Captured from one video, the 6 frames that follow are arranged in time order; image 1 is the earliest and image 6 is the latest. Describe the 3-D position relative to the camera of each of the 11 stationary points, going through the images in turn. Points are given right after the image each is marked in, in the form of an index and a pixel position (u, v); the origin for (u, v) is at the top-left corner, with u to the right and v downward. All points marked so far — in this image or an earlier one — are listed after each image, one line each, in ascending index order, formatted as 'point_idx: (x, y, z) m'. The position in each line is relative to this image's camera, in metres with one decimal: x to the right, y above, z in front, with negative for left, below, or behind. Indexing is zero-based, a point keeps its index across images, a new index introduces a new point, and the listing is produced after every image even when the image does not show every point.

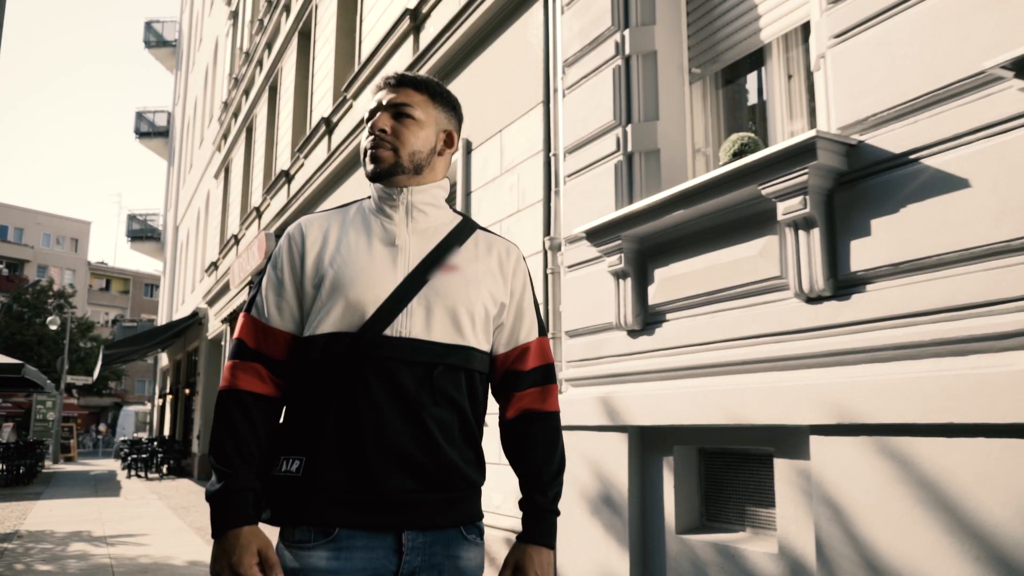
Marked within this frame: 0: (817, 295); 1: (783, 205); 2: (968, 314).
0: (+1.3, 0.0, +3.4) m
1: (+1.1, +0.4, +3.5) m
2: (+1.6, -0.1, +2.8) m
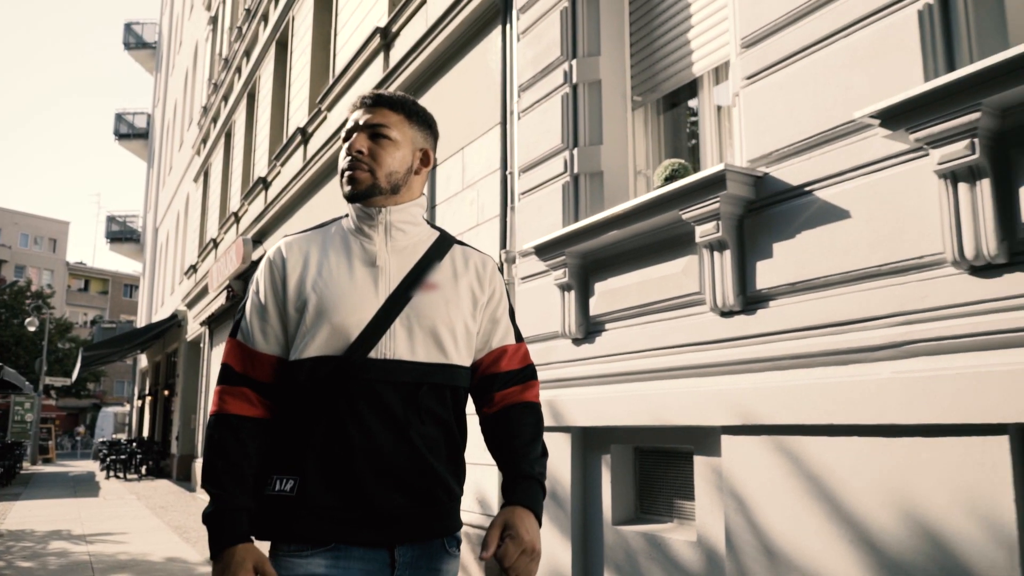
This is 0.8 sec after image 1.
0: (+1.0, -0.1, +3.8) m
1: (+0.9, +0.3, +3.9) m
2: (+1.3, -0.2, +3.2) m
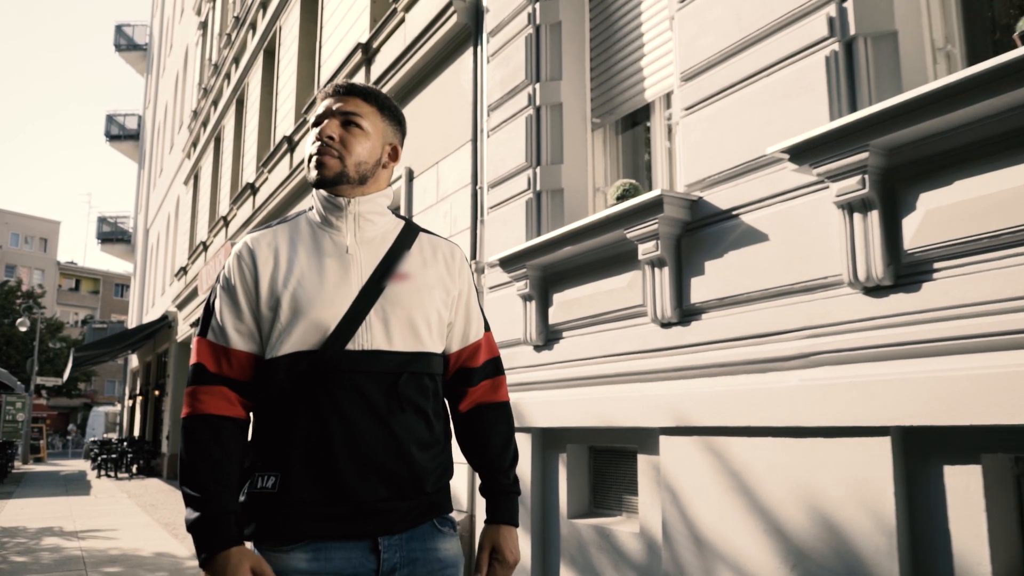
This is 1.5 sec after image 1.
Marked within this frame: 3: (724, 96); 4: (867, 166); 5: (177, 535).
0: (+0.8, -0.2, +4.2) m
1: (+0.7, +0.2, +4.2) m
2: (+1.1, -0.2, +3.6) m
3: (+1.0, +0.9, +4.0) m
4: (+1.3, +0.5, +3.1) m
5: (-4.2, -3.1, +10.3) m
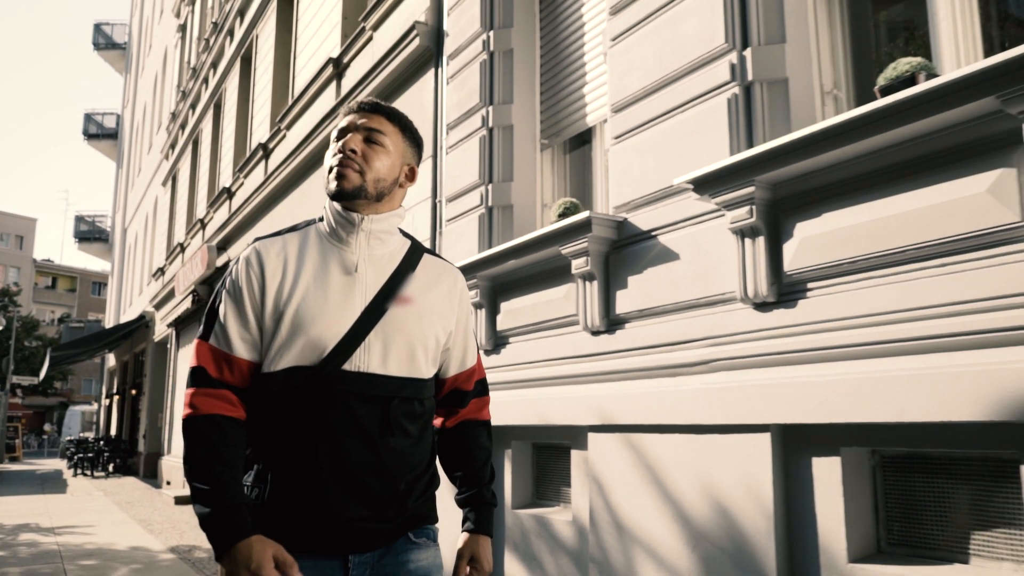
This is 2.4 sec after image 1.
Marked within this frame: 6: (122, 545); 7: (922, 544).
0: (+0.5, -0.2, +4.6) m
1: (+0.4, +0.1, +4.7) m
2: (+0.8, -0.3, +4.1) m
3: (+0.7, +0.9, +4.5) m
4: (+1.0, +0.4, +3.6) m
5: (-4.7, -3.1, +10.7) m
6: (-4.4, -2.9, +9.3) m
7: (+1.5, -1.0, +3.1) m
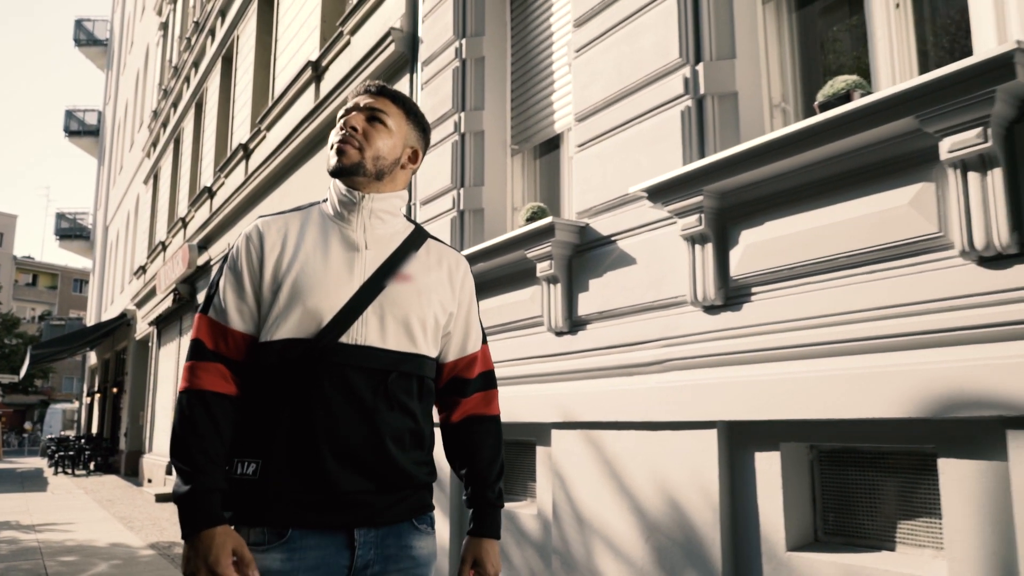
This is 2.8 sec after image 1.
0: (+0.3, -0.2, +4.8) m
1: (+0.2, +0.1, +4.9) m
2: (+0.6, -0.3, +4.3) m
3: (+0.5, +0.8, +4.7) m
4: (+0.9, +0.4, +3.8) m
5: (-5.0, -3.1, +10.8) m
6: (-4.7, -2.9, +9.4) m
7: (+1.4, -1.0, +3.3) m
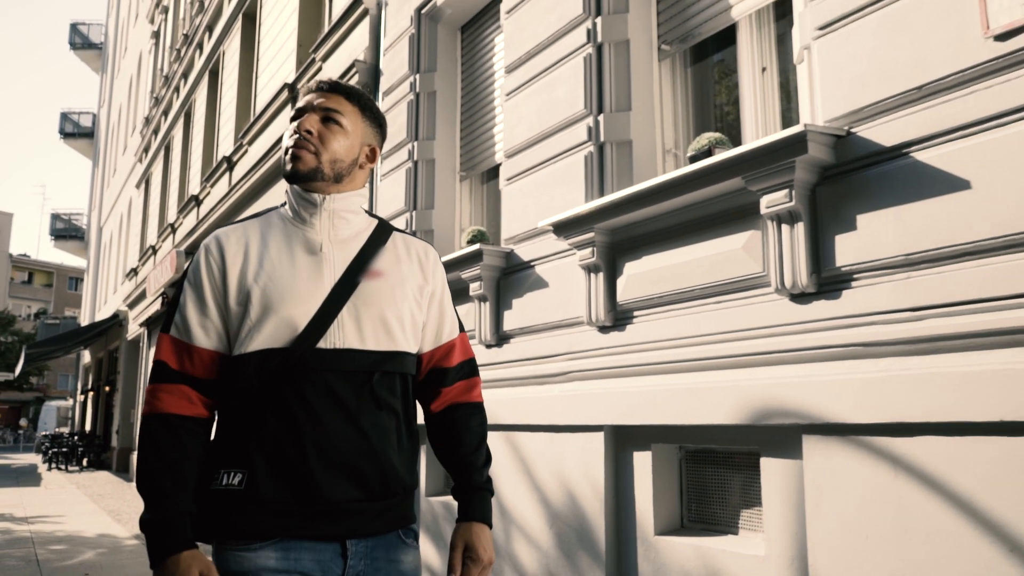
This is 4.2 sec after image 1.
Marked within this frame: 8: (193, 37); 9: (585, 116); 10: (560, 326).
0: (-0.2, -0.4, +5.4) m
1: (-0.3, 0.0, +5.5) m
2: (+0.2, -0.4, +4.9) m
3: (+0.1, +0.7, +5.3) m
4: (+0.4, +0.2, +4.4) m
5: (-5.4, -3.2, +11.4) m
6: (-5.1, -3.0, +10.1) m
7: (+0.9, -1.1, +4.0) m
8: (-6.5, +5.1, +16.9) m
9: (+0.4, +1.0, +4.8) m
10: (+0.3, -0.2, +4.8) m
